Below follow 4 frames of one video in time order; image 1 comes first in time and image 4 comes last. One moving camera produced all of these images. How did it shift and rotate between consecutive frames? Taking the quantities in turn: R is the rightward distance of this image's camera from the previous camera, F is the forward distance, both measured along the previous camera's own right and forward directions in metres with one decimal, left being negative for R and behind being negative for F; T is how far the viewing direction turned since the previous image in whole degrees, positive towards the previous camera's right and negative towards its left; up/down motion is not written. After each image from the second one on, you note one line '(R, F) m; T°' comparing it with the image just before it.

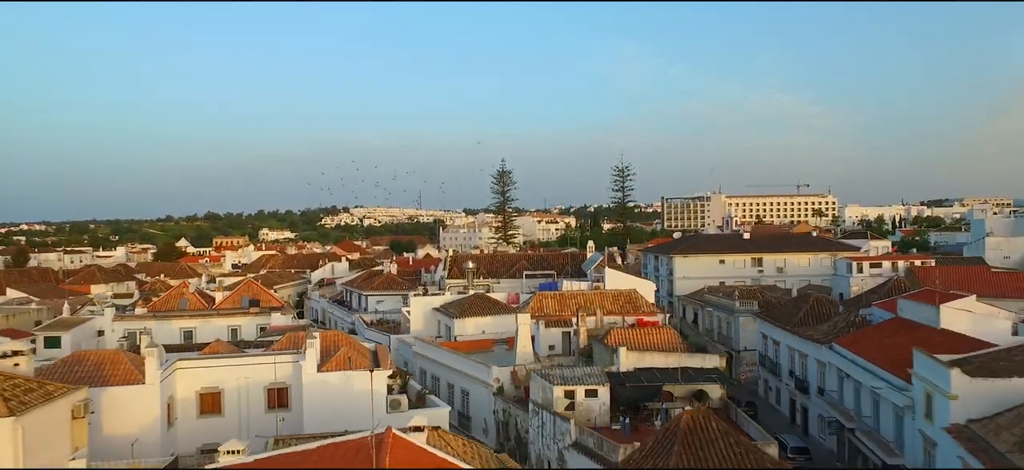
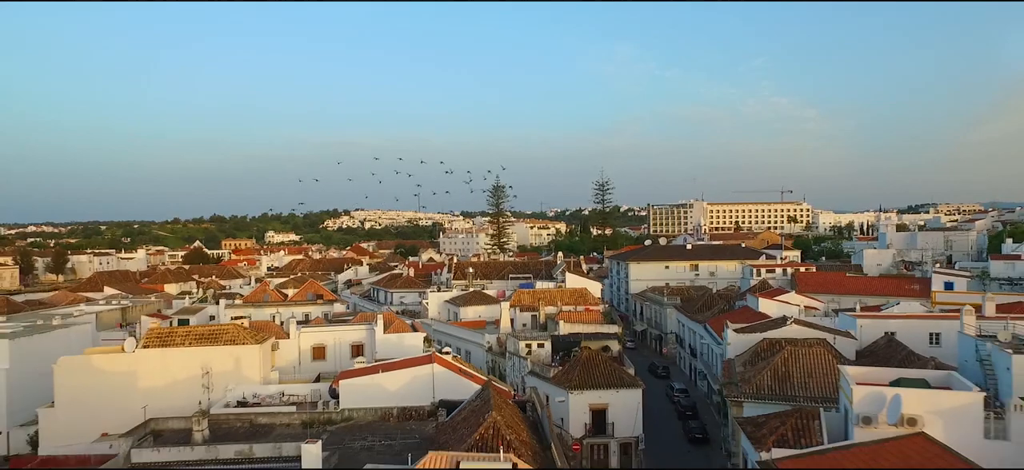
(+0.3, -9.4) m; 0°
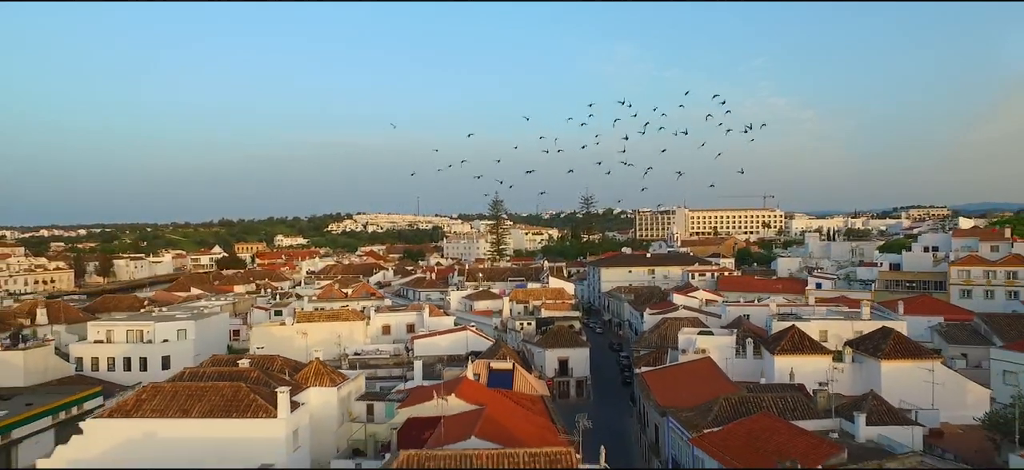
(-0.1, -12.4) m; 0°
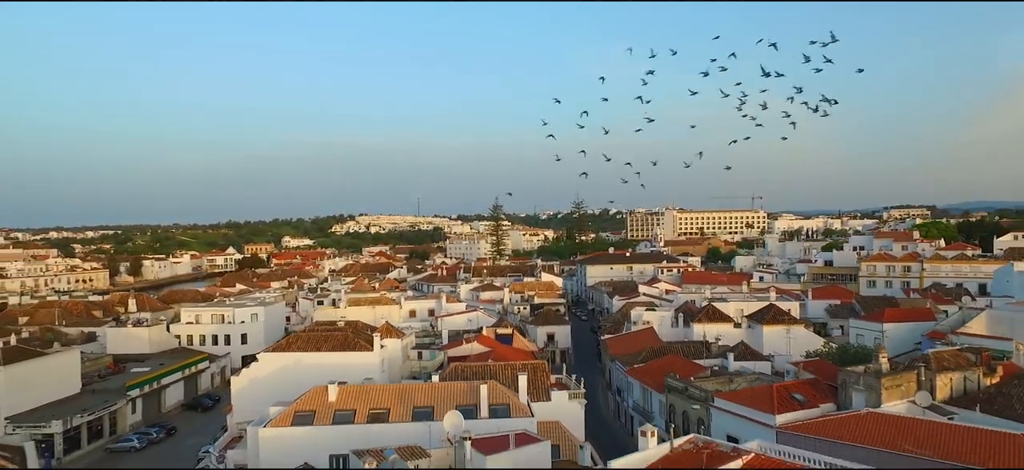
(0.0, -9.5) m; 0°
